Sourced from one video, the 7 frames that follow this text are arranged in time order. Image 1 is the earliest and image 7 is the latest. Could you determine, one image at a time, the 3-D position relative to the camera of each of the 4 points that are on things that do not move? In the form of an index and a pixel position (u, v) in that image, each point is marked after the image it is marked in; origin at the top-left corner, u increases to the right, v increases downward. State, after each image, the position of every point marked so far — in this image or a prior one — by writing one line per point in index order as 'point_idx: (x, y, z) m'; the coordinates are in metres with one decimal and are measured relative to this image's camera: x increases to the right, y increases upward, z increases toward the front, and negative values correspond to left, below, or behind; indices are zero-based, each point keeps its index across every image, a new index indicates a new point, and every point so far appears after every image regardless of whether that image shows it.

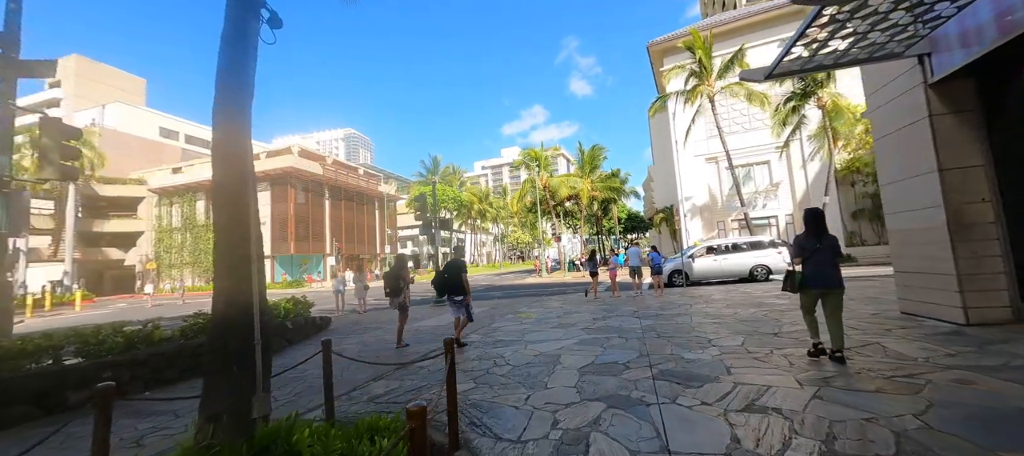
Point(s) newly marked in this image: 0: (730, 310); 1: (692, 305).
0: (+4.2, -1.6, +7.6) m
1: (+4.1, -1.8, +9.1) m
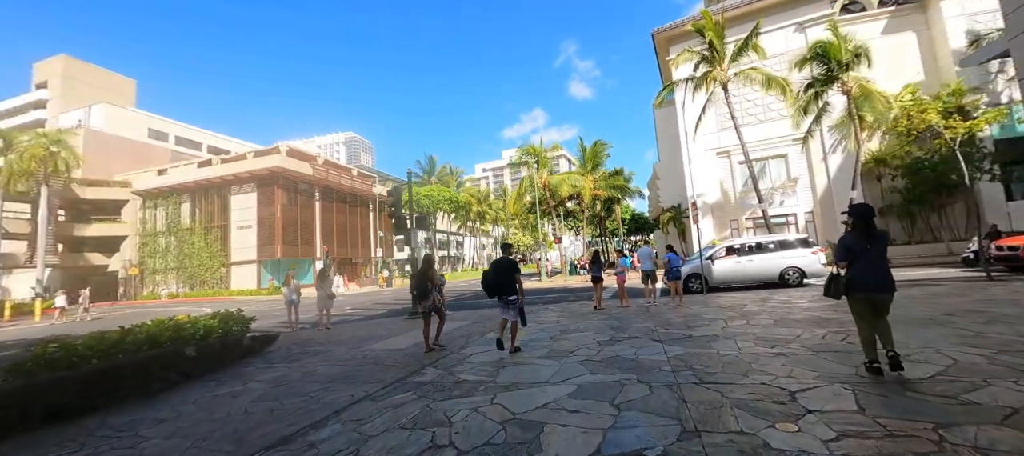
0: (+3.9, -1.5, +5.5) m
1: (+3.8, -1.6, +7.0) m
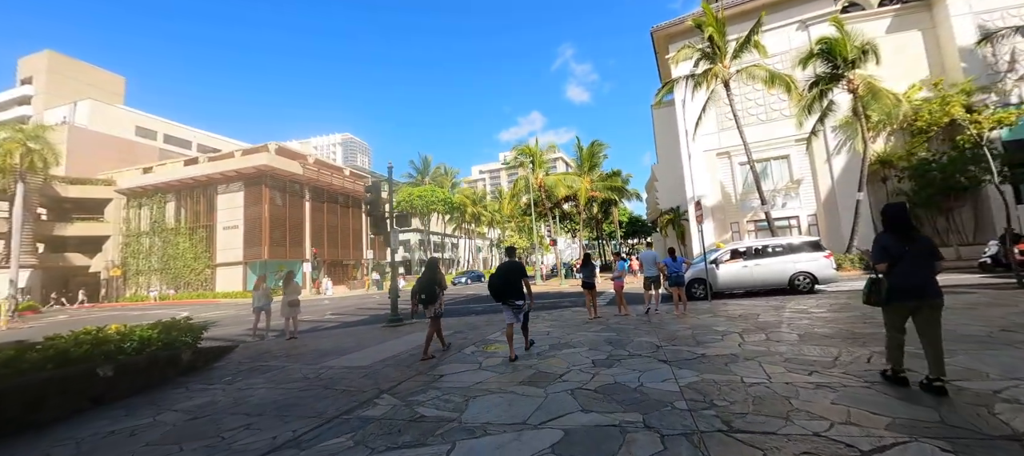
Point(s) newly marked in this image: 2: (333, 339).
0: (+3.6, -1.4, +4.6) m
1: (+3.5, -1.6, +6.0) m
2: (-3.9, -2.5, +8.7) m
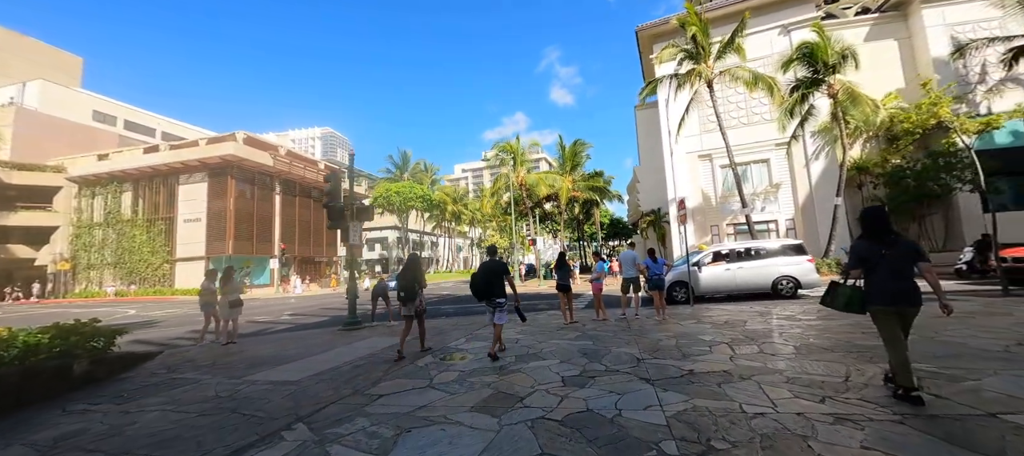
0: (+3.1, -1.4, +3.9) m
1: (+3.0, -1.6, +5.4) m
2: (-4.6, -2.3, +7.7) m
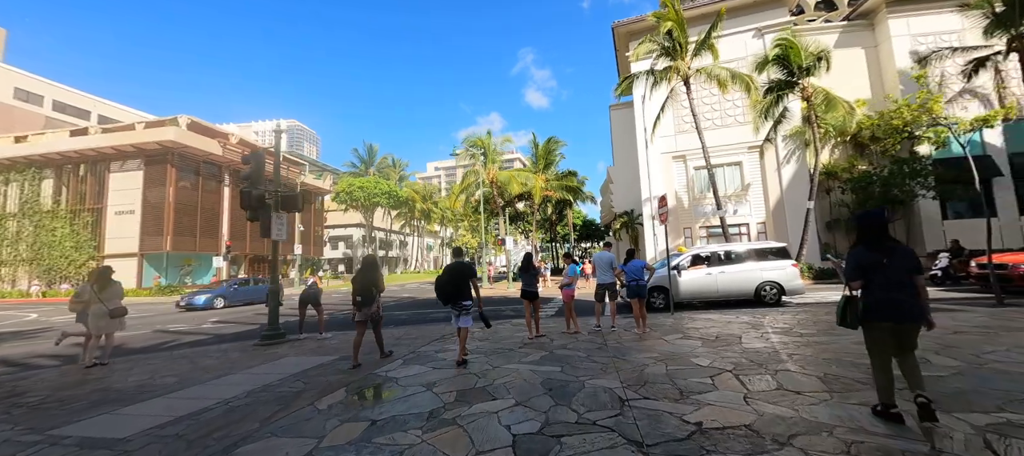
0: (+2.6, -1.4, +2.7) m
1: (+2.4, -1.6, +4.2) m
2: (-5.4, -2.1, +6.0) m
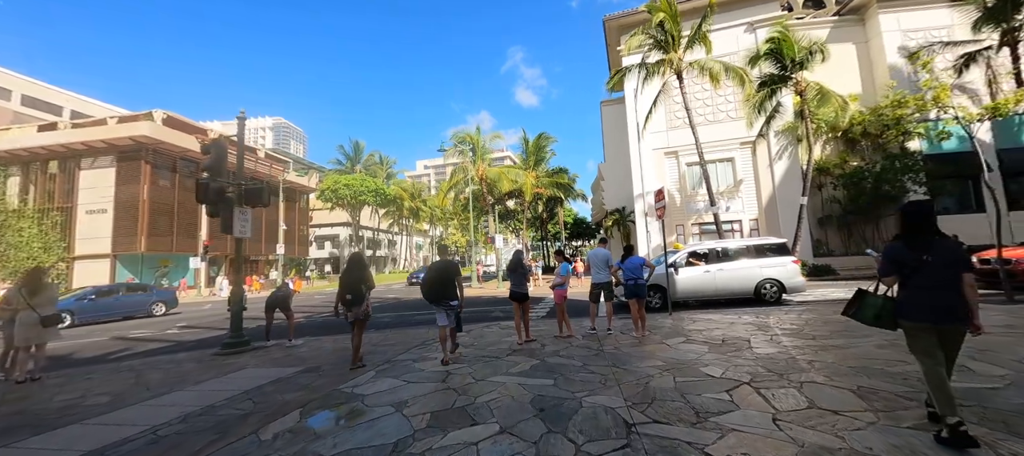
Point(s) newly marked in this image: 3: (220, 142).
0: (+2.5, -1.3, +2.2) m
1: (+2.2, -1.5, +3.6) m
2: (-5.5, -2.1, +5.2) m
3: (-5.6, +1.6, +7.5) m
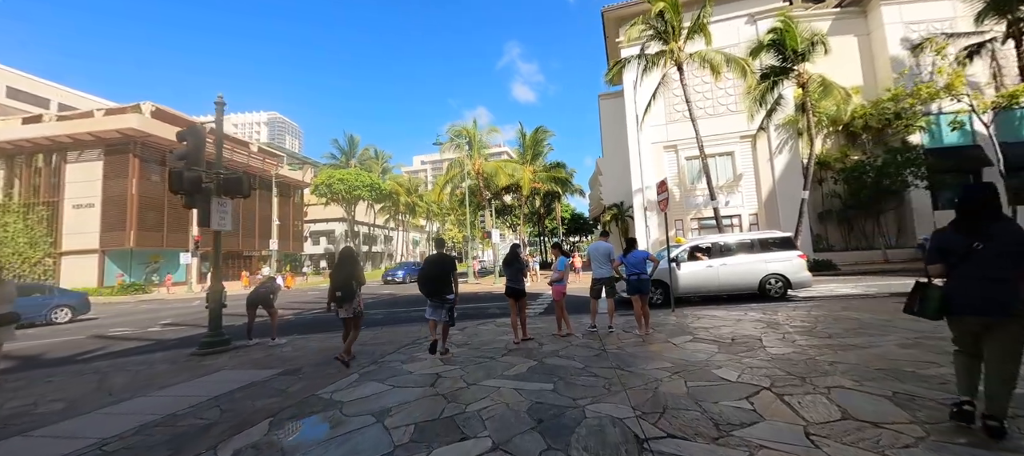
0: (+2.5, -1.2, +1.8) m
1: (+2.2, -1.4, +3.2) m
2: (-5.6, -2.0, +4.8) m
3: (-5.7, +1.8, +7.1) m
